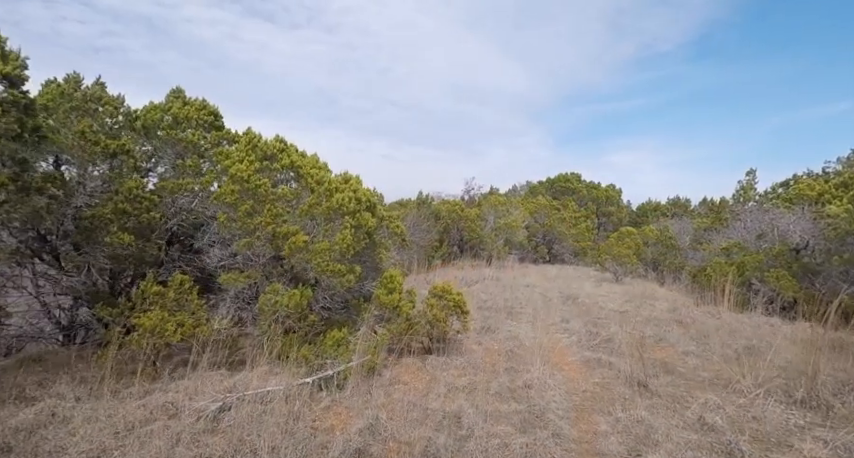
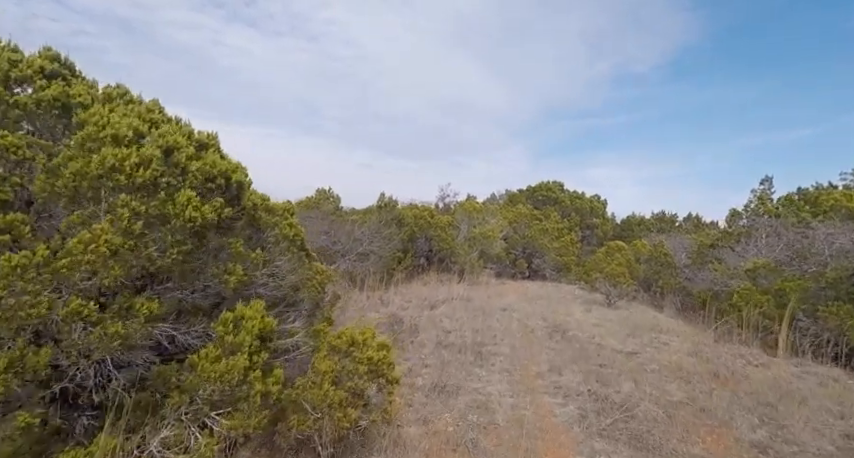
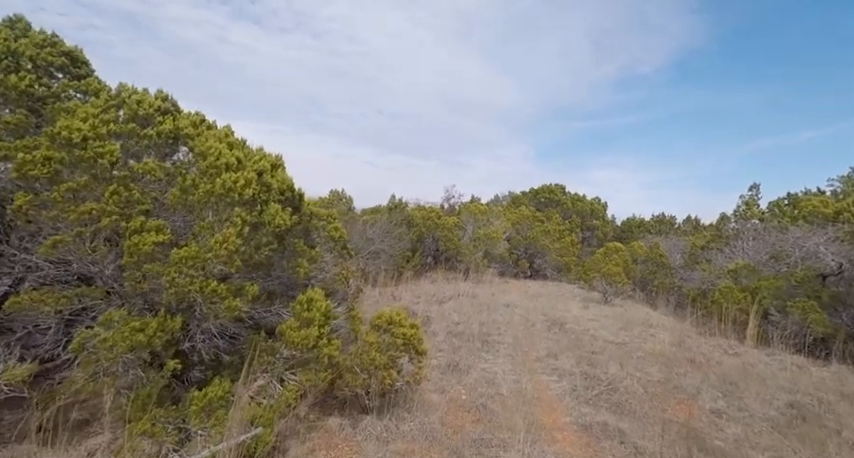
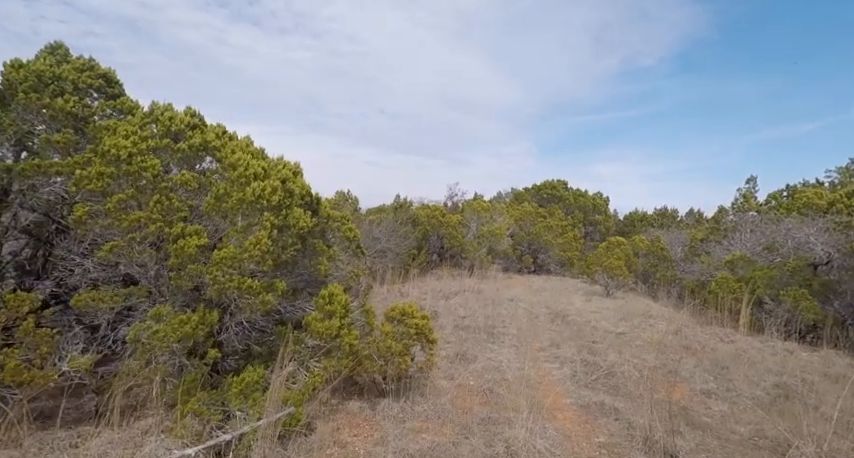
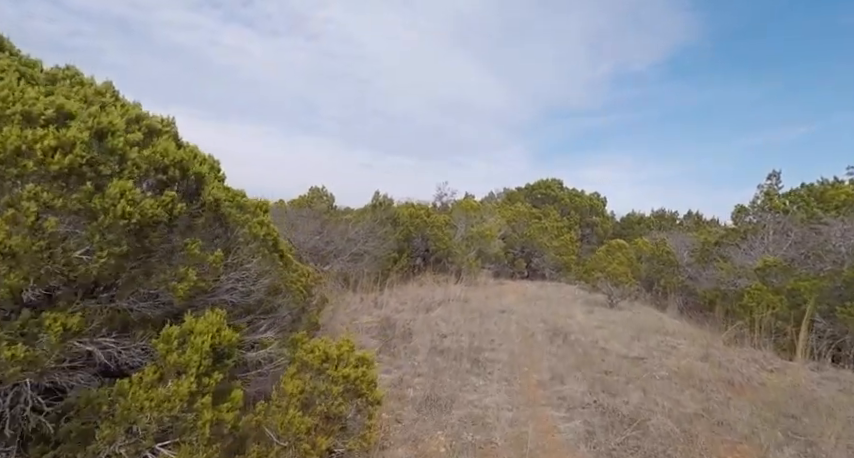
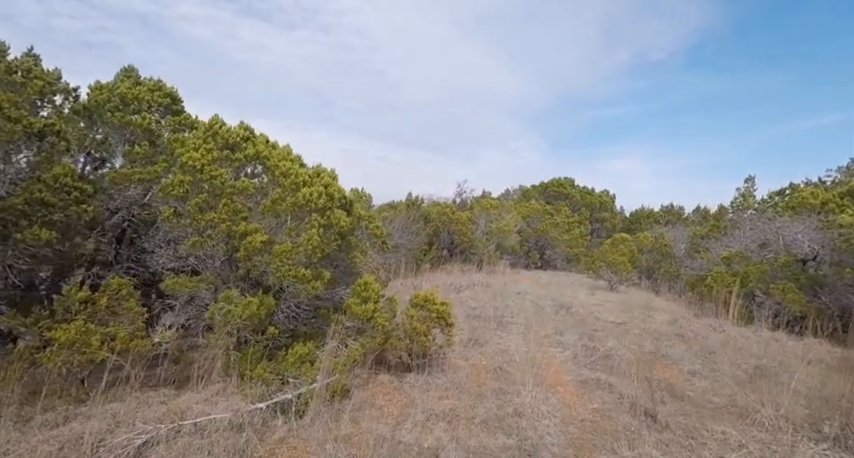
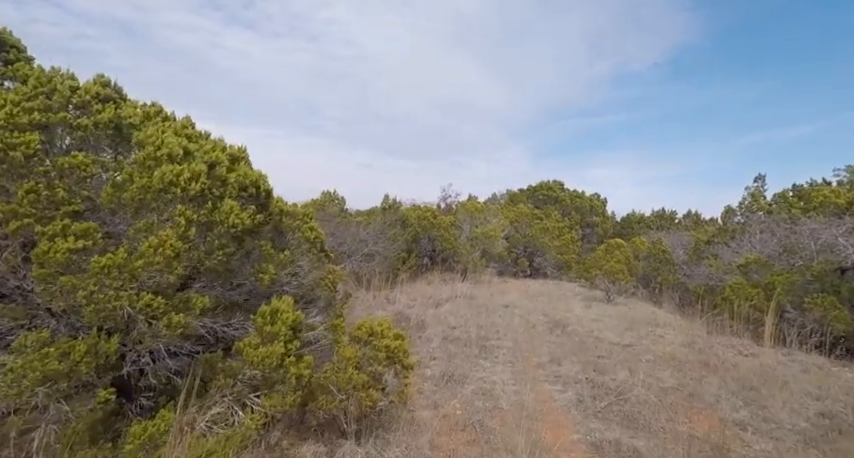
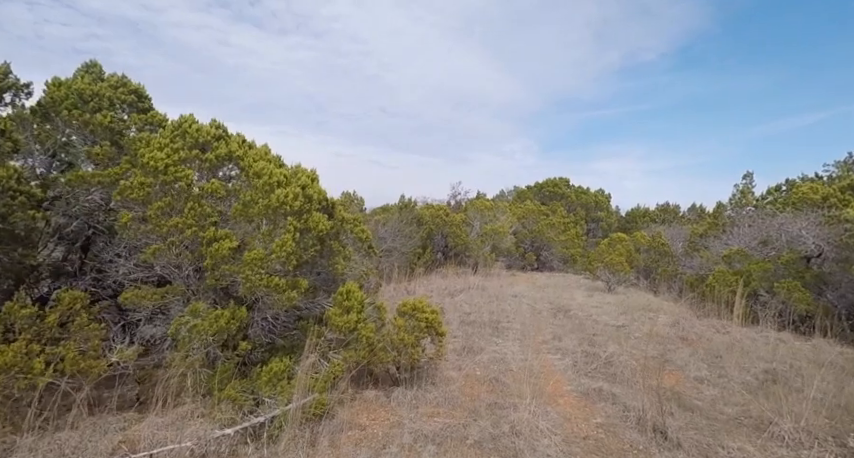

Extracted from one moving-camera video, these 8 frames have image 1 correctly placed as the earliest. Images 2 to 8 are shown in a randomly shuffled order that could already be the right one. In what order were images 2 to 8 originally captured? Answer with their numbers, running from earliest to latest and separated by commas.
6, 8, 4, 3, 7, 2, 5
